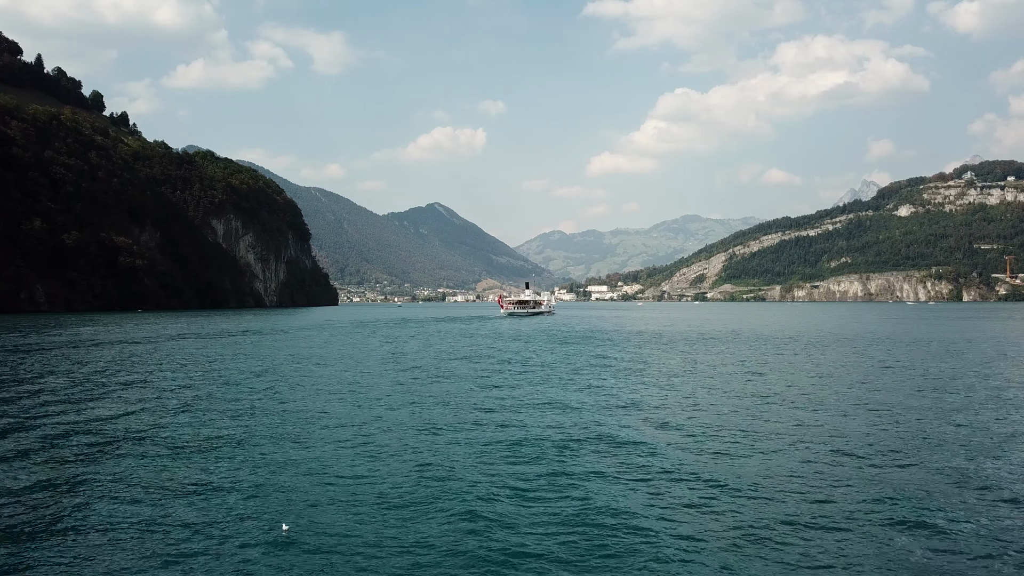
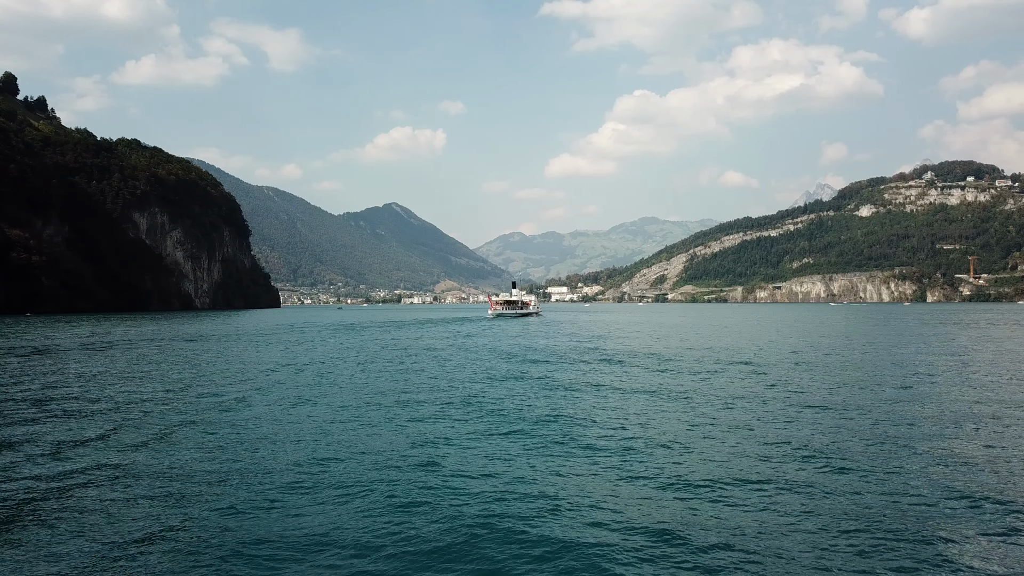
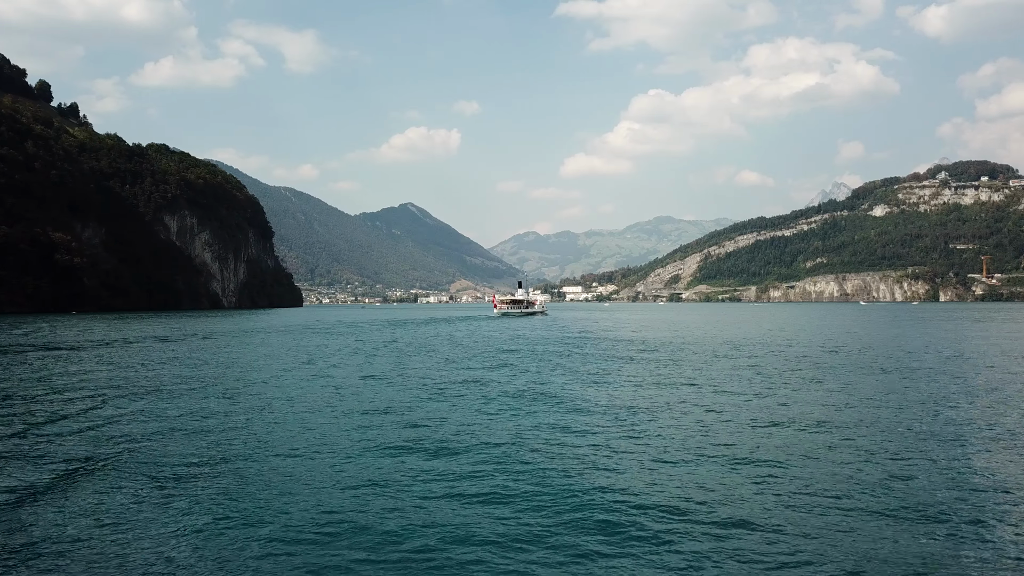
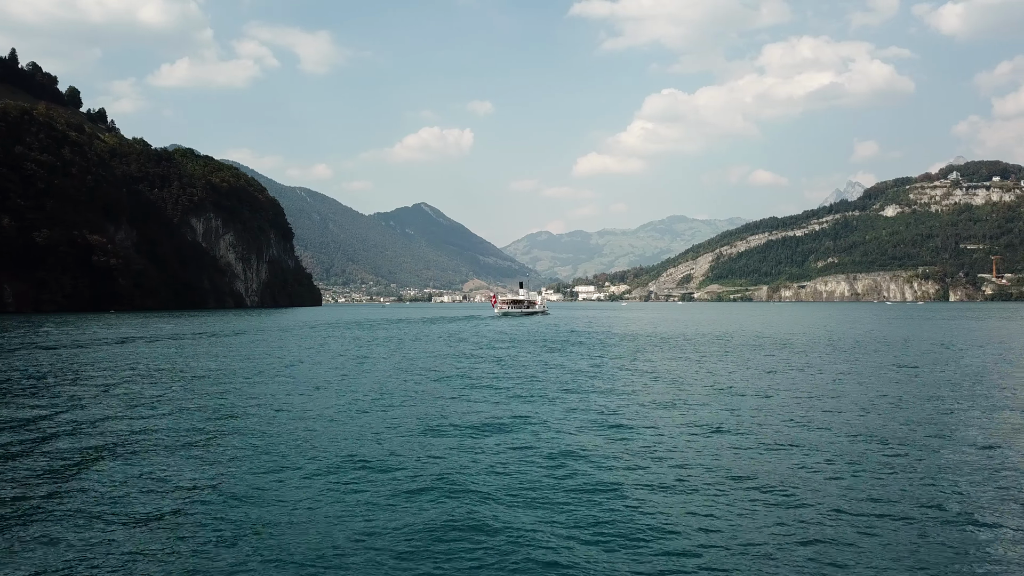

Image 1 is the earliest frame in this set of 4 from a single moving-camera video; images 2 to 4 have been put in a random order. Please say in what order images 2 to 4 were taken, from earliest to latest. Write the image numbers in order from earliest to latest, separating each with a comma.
4, 3, 2
